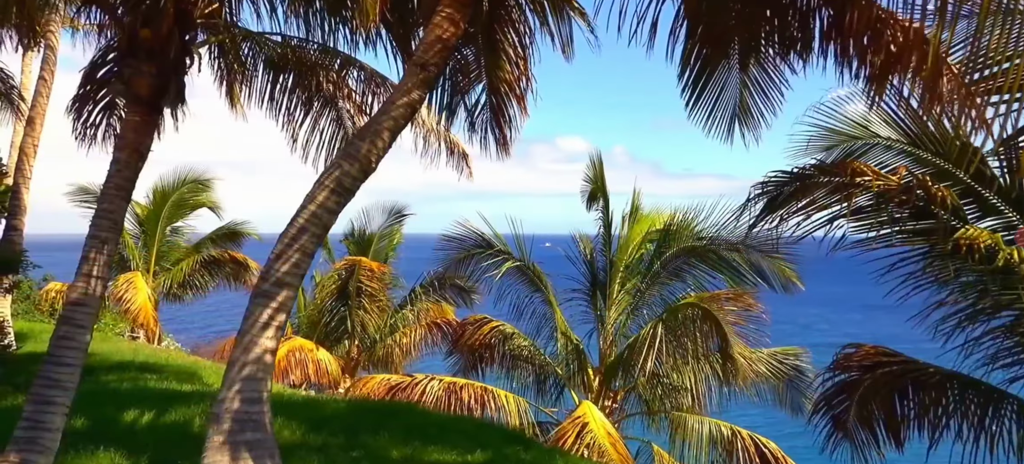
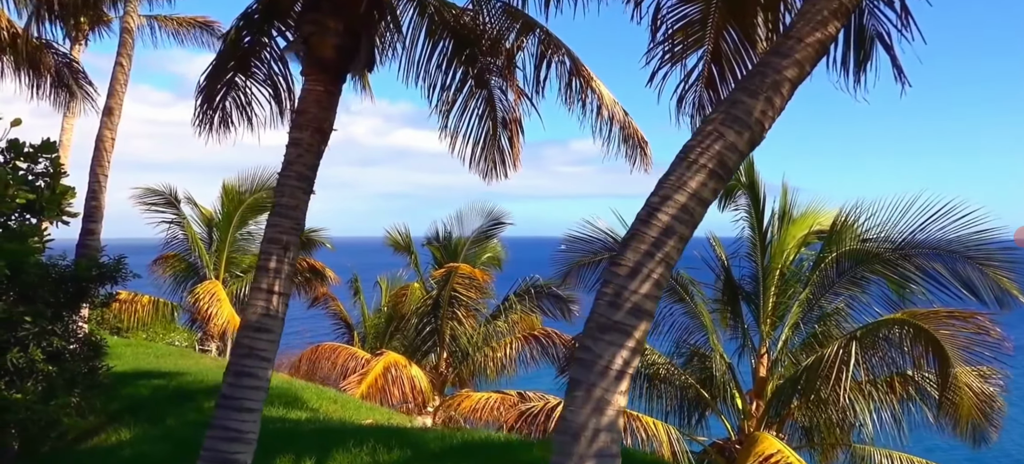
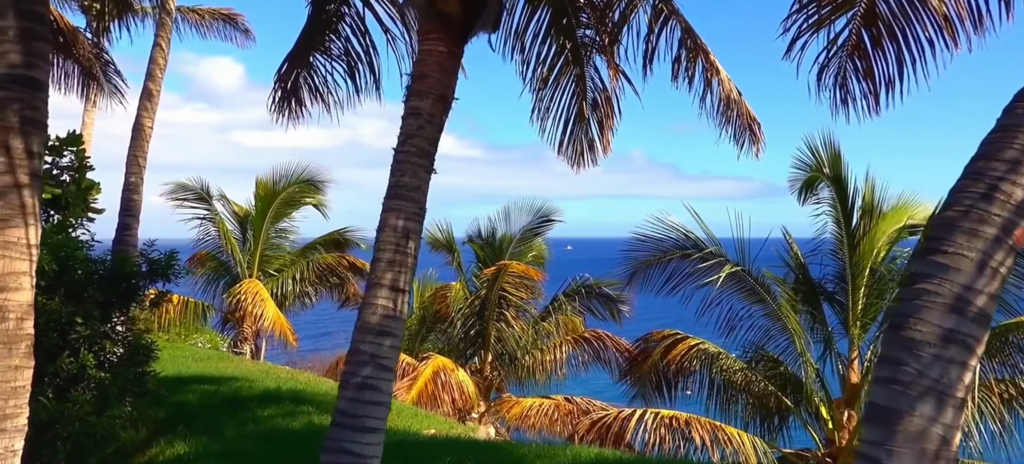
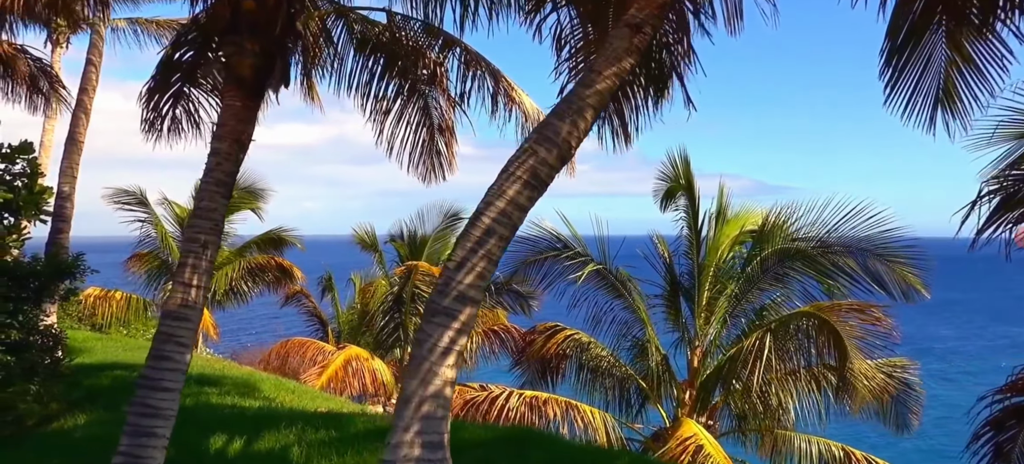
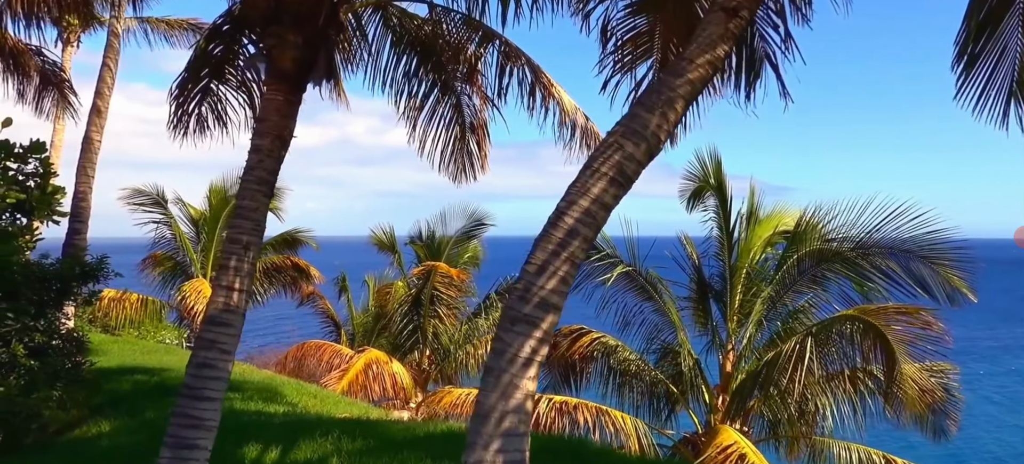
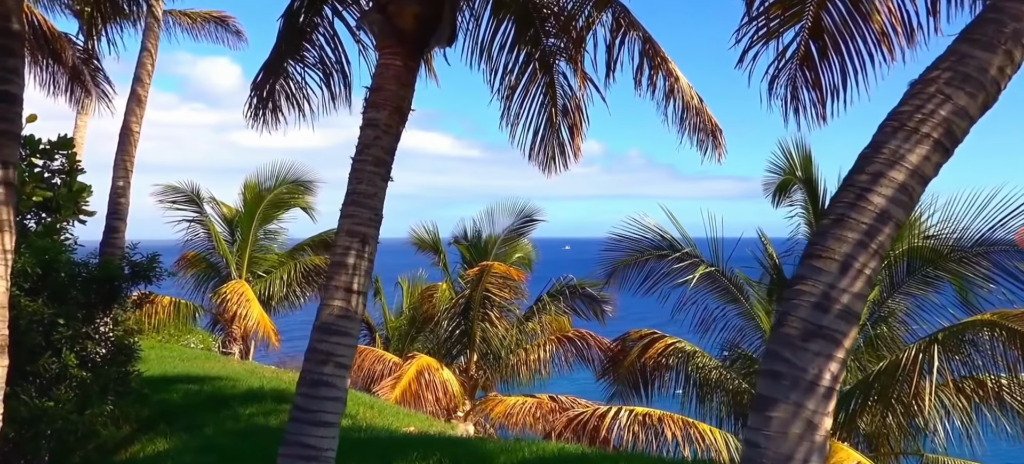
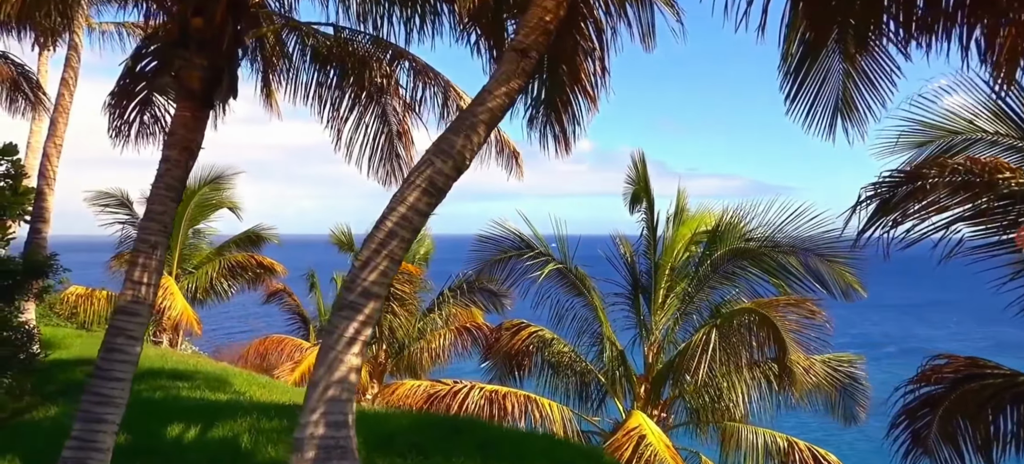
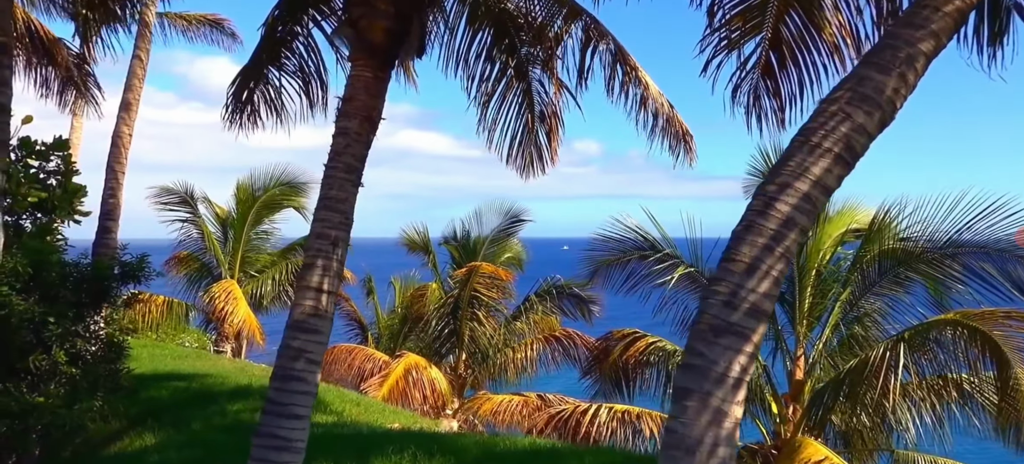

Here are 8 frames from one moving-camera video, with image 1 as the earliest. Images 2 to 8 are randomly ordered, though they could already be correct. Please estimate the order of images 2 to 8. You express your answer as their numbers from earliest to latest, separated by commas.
7, 4, 5, 2, 8, 6, 3
